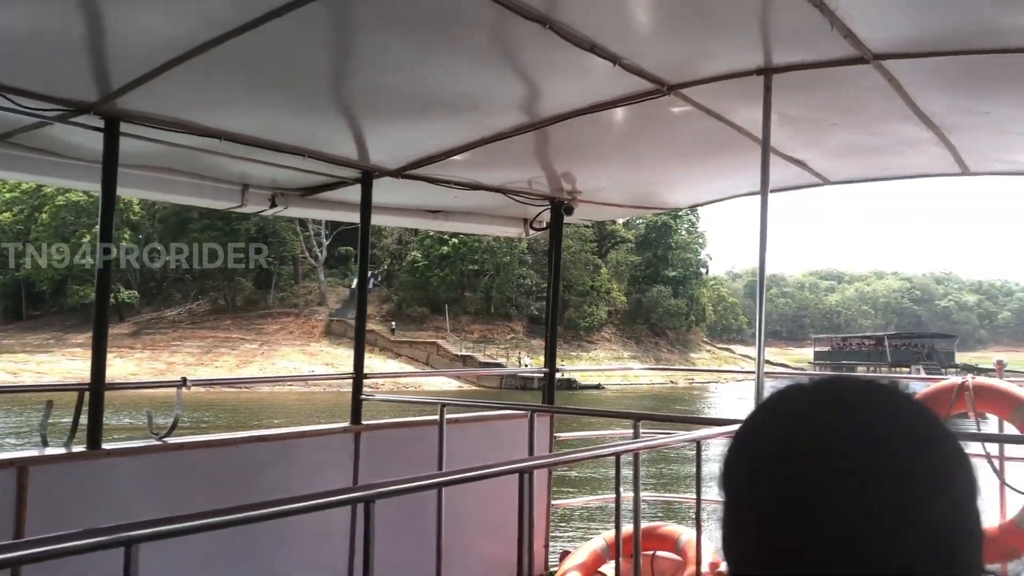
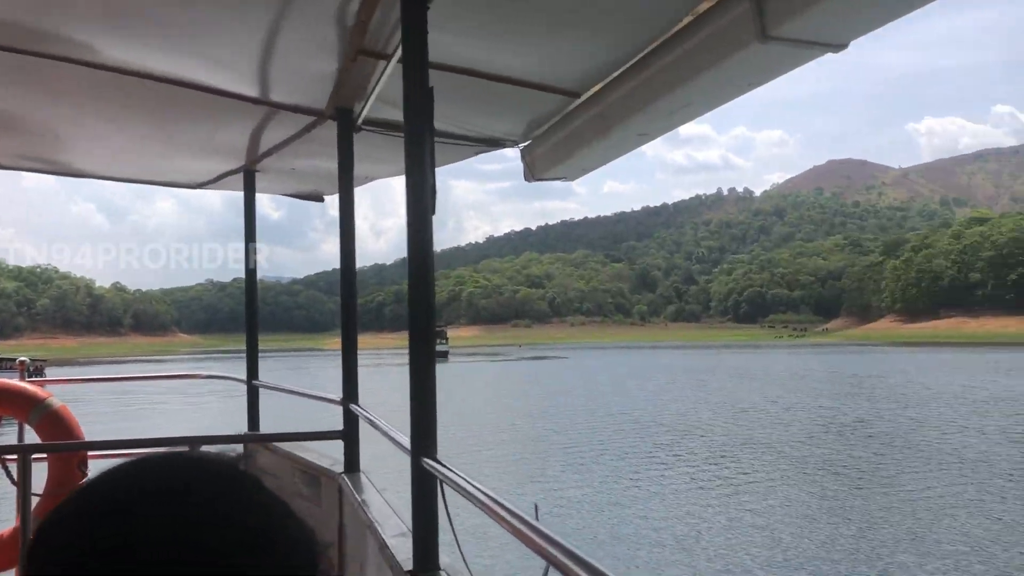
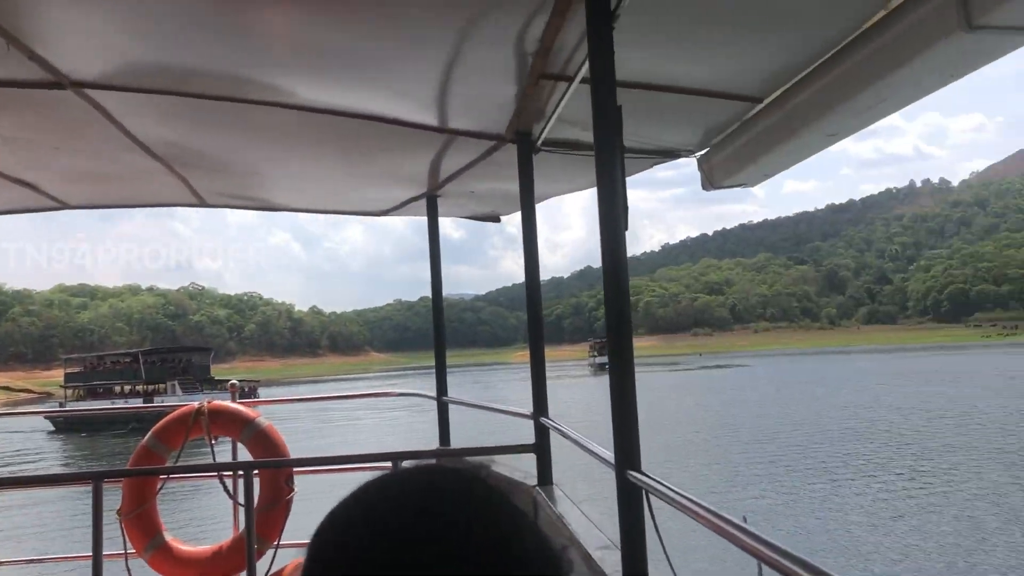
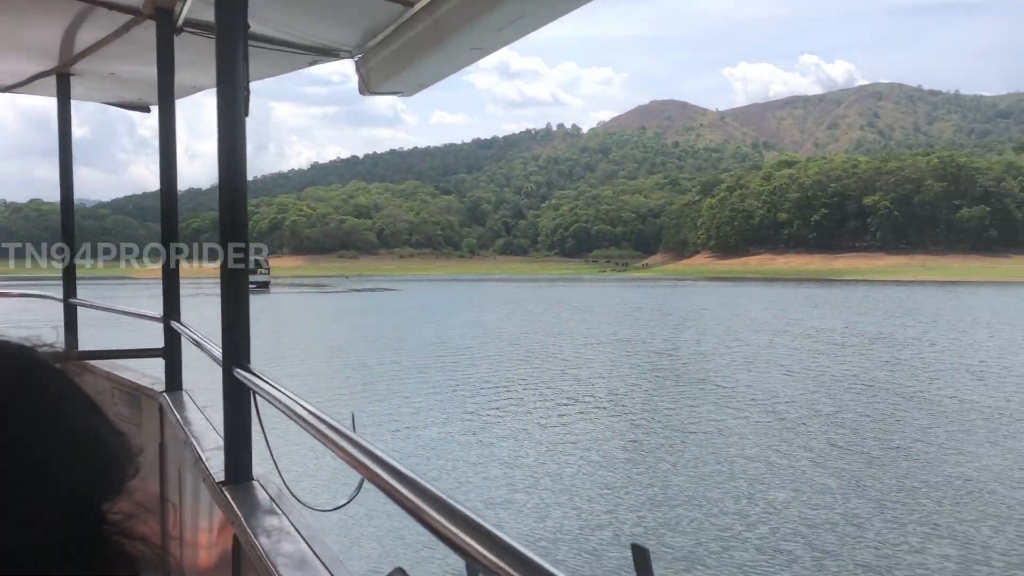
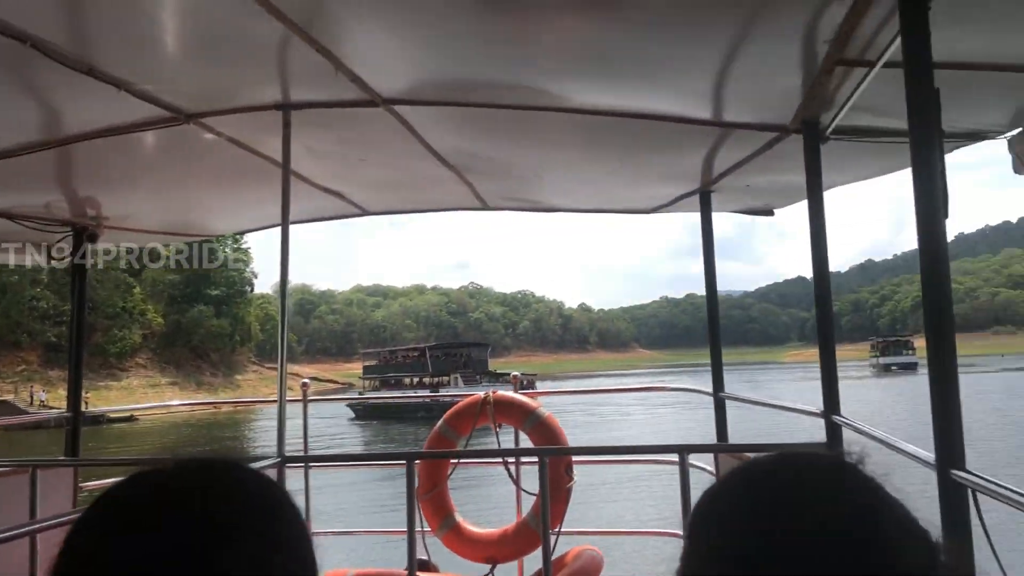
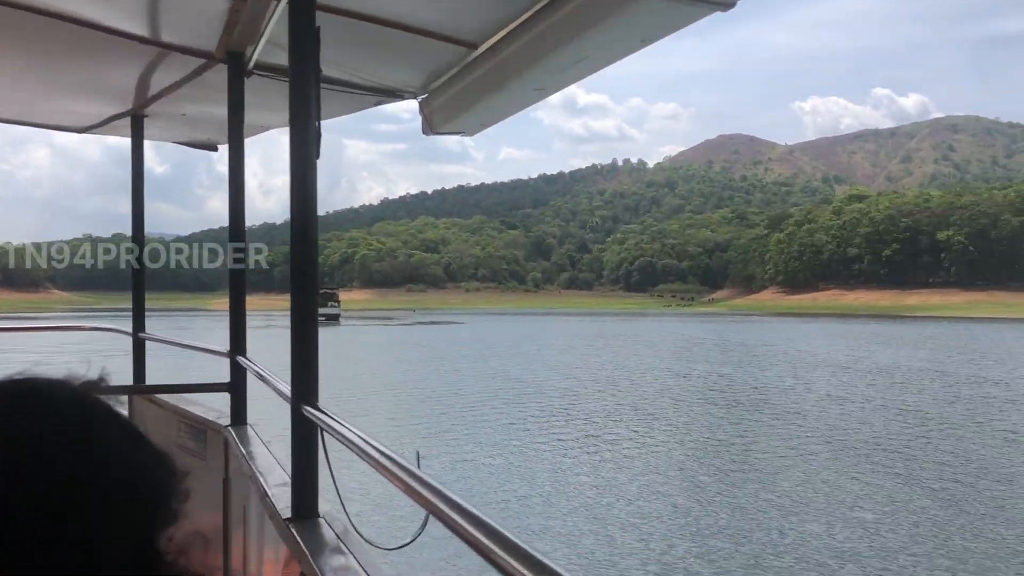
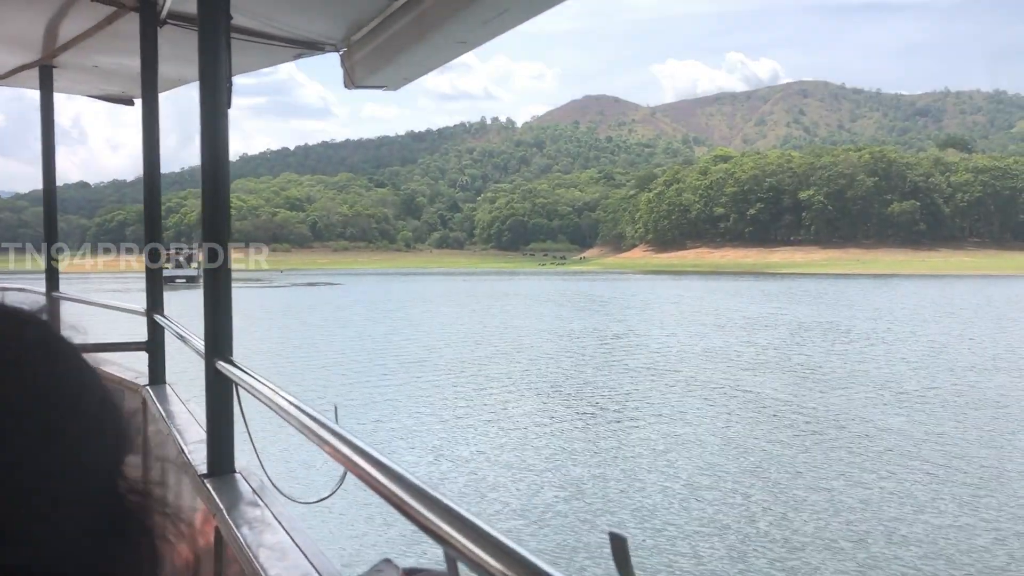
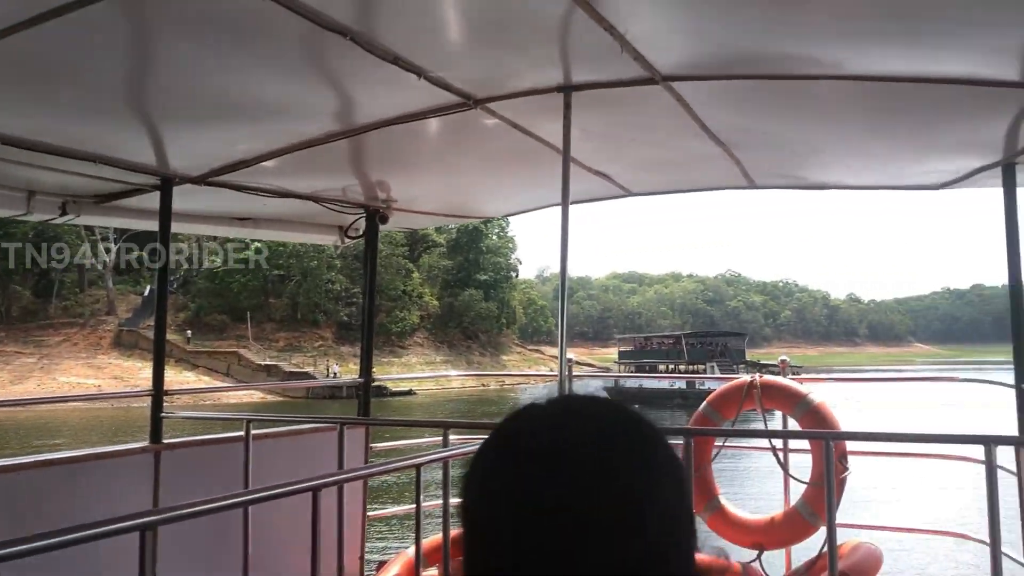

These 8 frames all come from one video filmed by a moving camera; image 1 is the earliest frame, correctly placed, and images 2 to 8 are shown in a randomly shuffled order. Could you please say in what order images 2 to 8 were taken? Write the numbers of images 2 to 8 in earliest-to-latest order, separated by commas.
8, 5, 3, 2, 6, 4, 7
